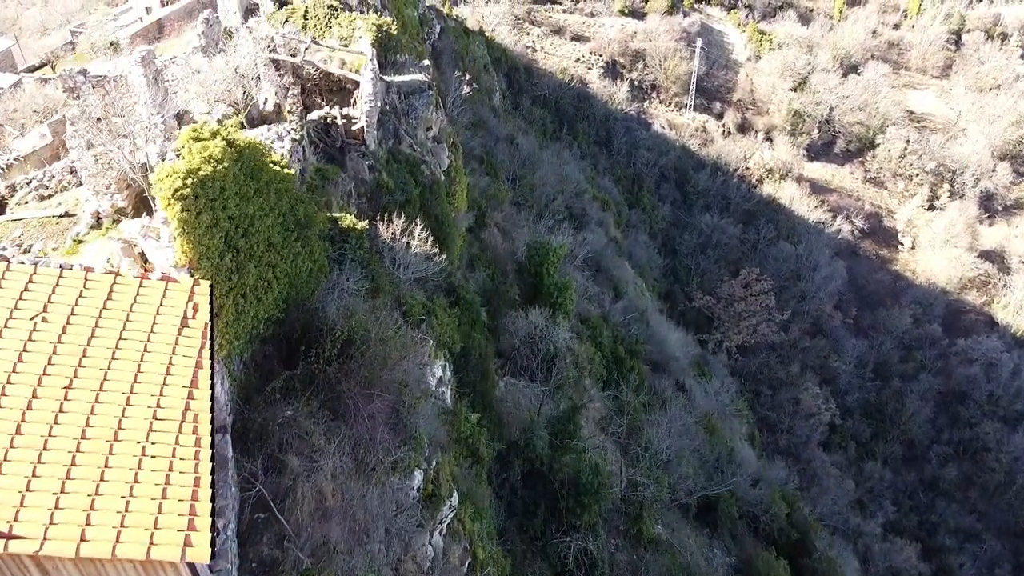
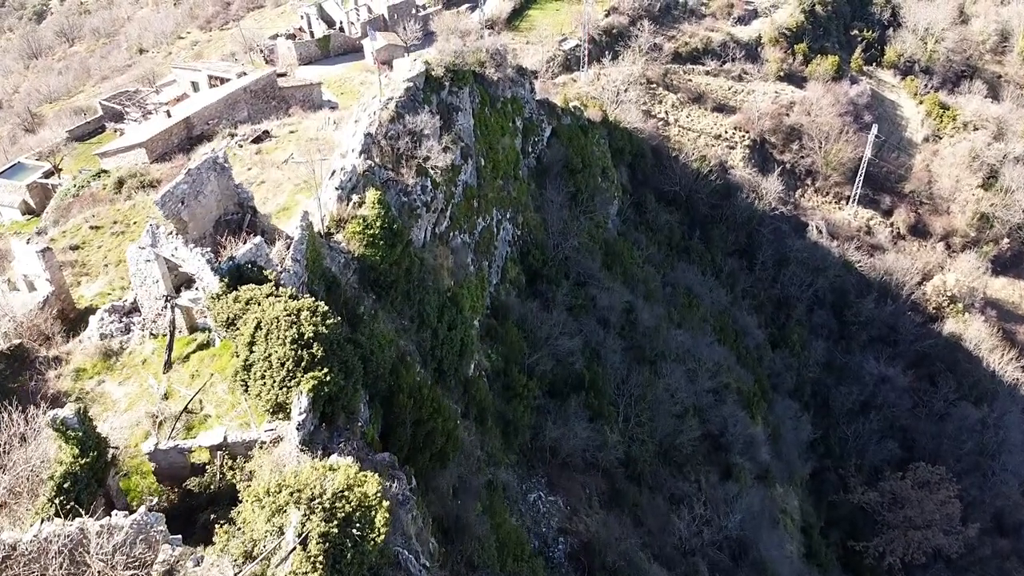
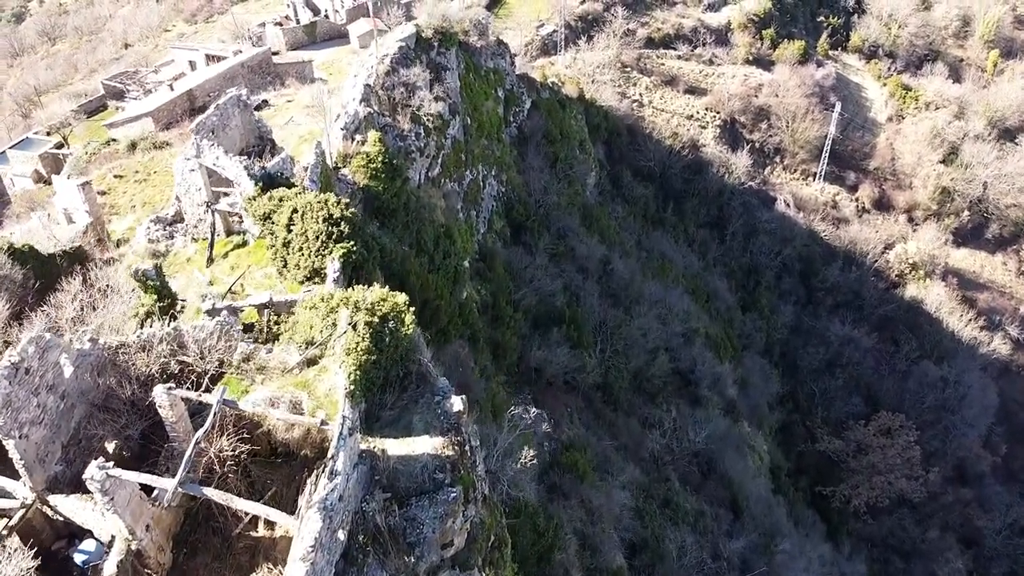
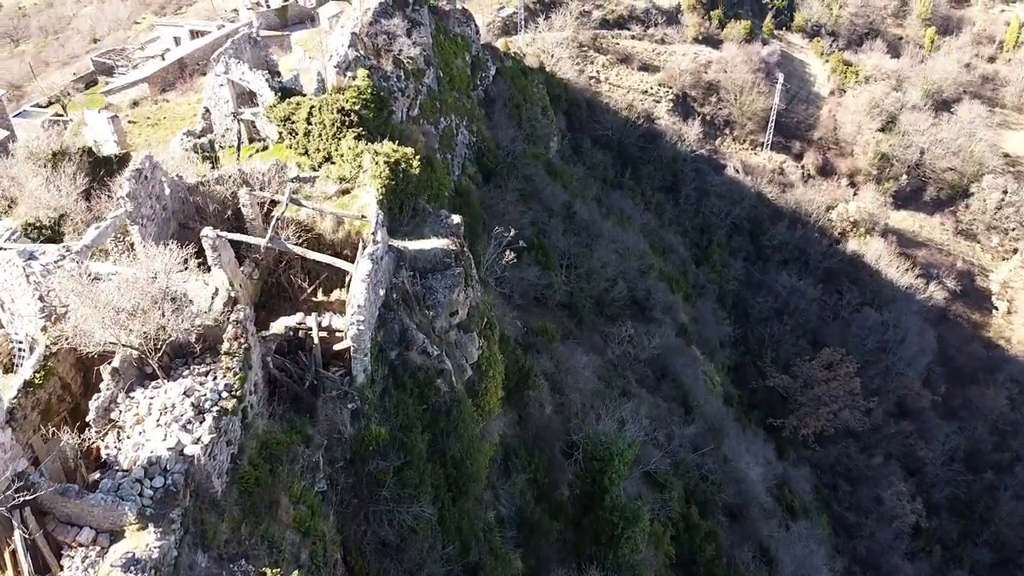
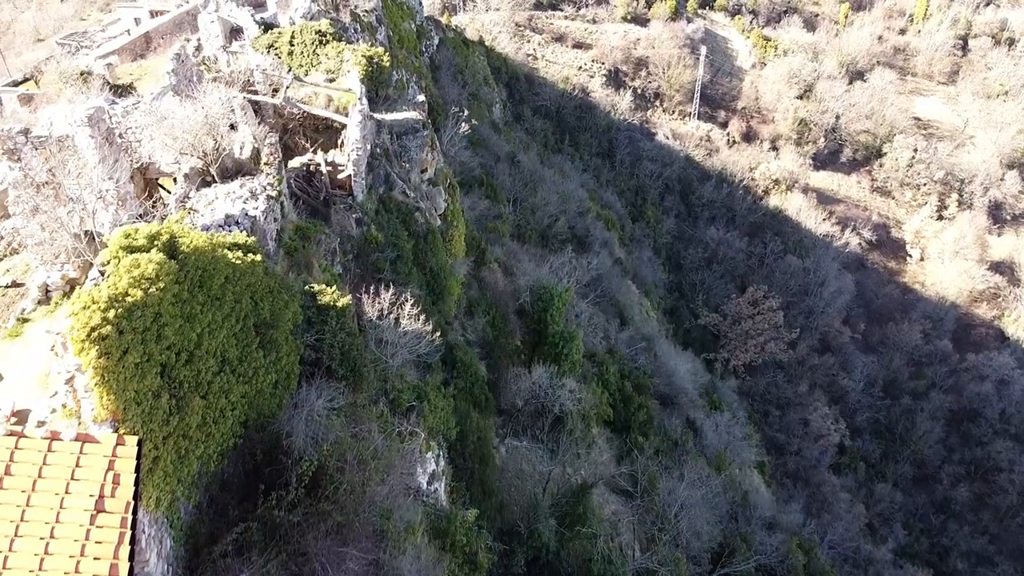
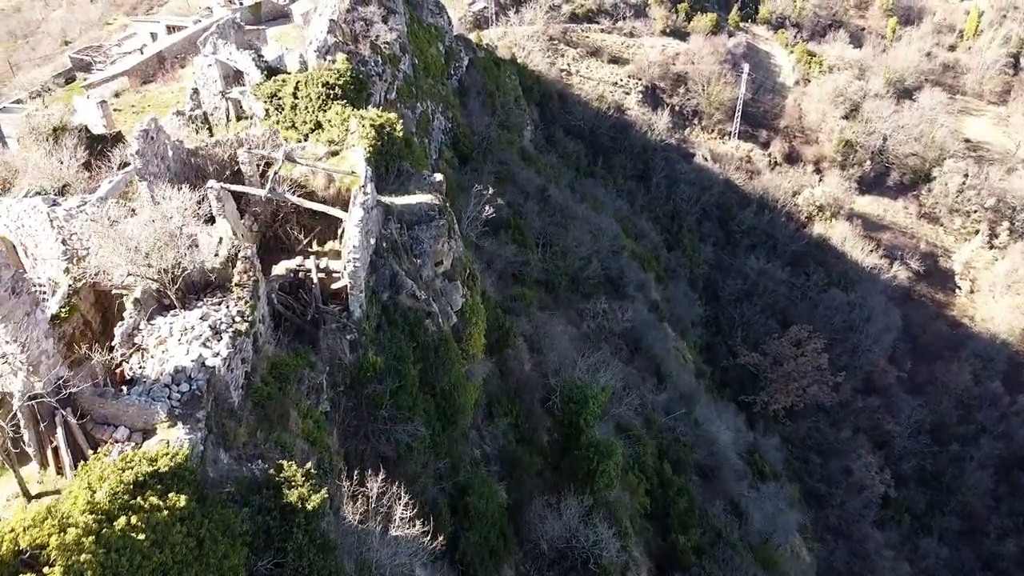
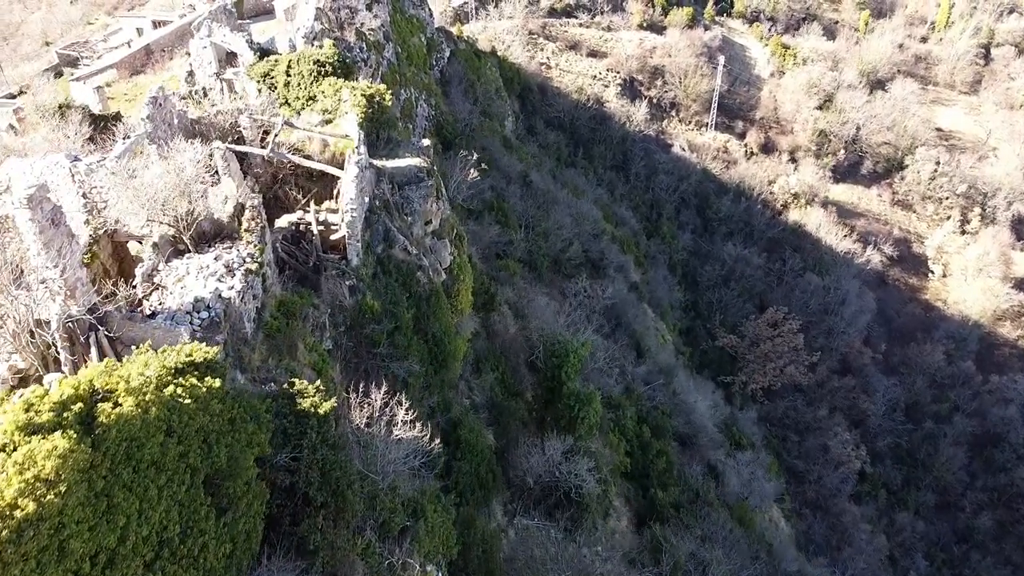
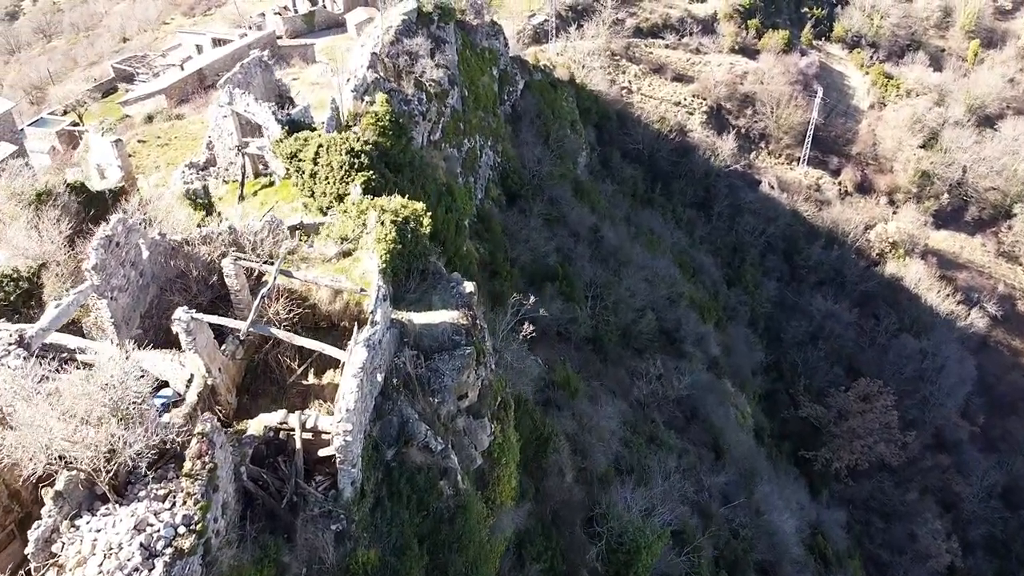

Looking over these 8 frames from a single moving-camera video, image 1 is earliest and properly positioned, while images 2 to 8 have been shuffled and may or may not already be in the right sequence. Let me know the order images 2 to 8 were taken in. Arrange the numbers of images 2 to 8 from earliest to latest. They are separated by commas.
5, 7, 6, 4, 8, 3, 2
